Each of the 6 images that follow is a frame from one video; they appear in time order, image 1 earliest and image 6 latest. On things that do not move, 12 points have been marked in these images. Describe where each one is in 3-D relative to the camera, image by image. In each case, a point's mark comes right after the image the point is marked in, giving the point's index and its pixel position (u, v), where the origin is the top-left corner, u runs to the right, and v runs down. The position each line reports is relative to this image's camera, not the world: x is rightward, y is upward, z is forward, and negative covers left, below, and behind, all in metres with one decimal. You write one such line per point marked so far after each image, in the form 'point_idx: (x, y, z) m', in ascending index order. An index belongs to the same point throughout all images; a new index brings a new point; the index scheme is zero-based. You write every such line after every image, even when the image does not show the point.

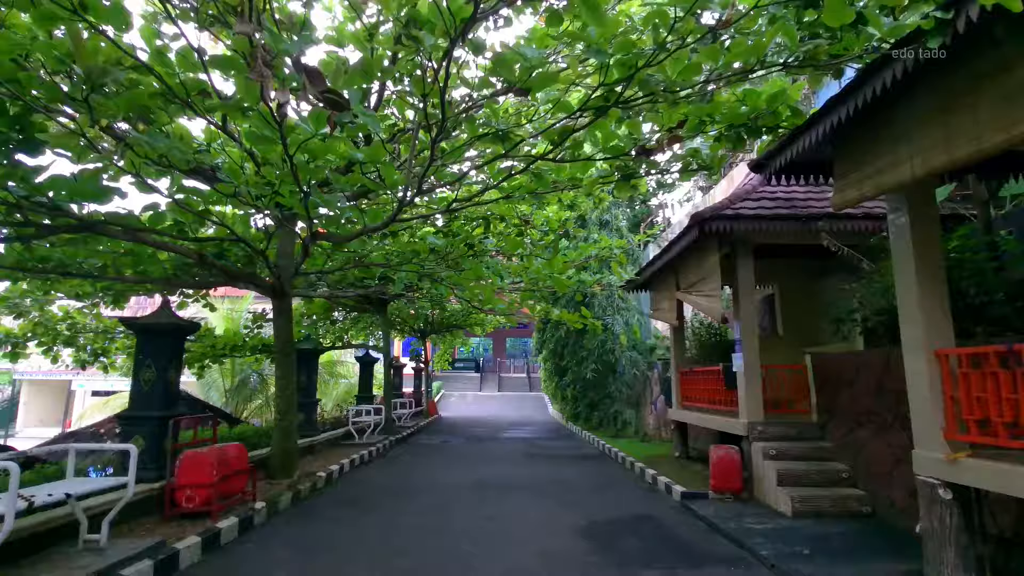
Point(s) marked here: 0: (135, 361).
0: (-3.4, -0.7, +5.3) m
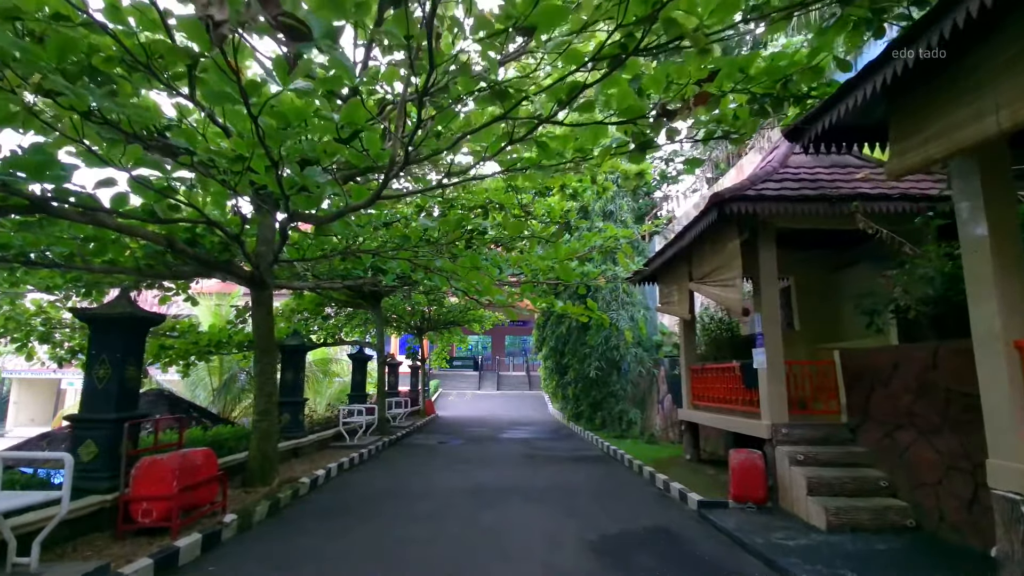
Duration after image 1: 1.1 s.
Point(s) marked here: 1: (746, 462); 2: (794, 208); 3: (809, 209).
0: (-3.4, -0.5, +4.7) m
1: (+2.2, -1.6, +5.5) m
2: (+2.7, +0.8, +5.6) m
3: (+2.8, +0.8, +5.6) m
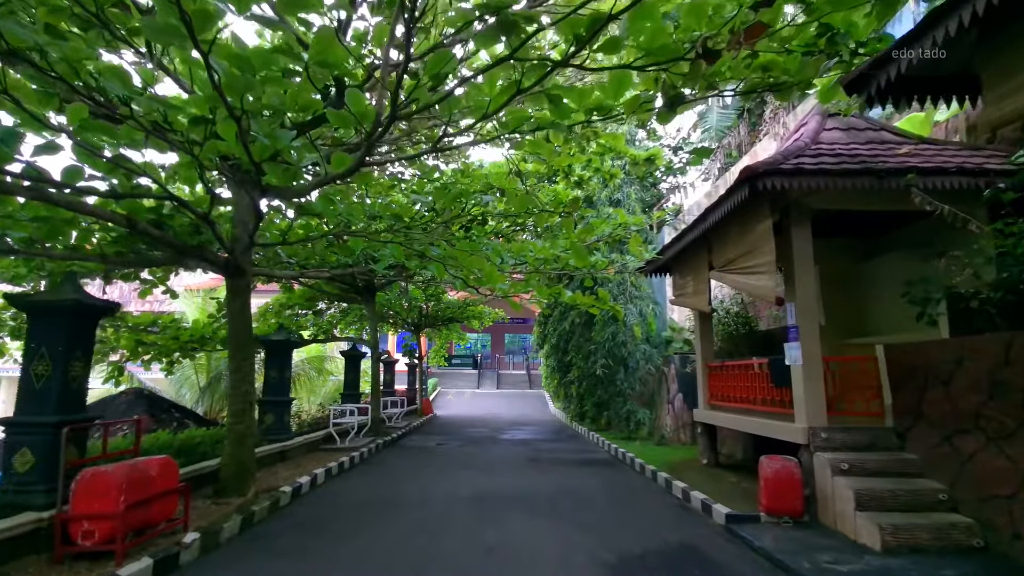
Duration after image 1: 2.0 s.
0: (-3.4, -0.4, +4.1) m
1: (+2.2, -1.5, +4.9) m
2: (+2.7, +0.9, +4.9) m
3: (+2.8, +0.9, +4.9) m
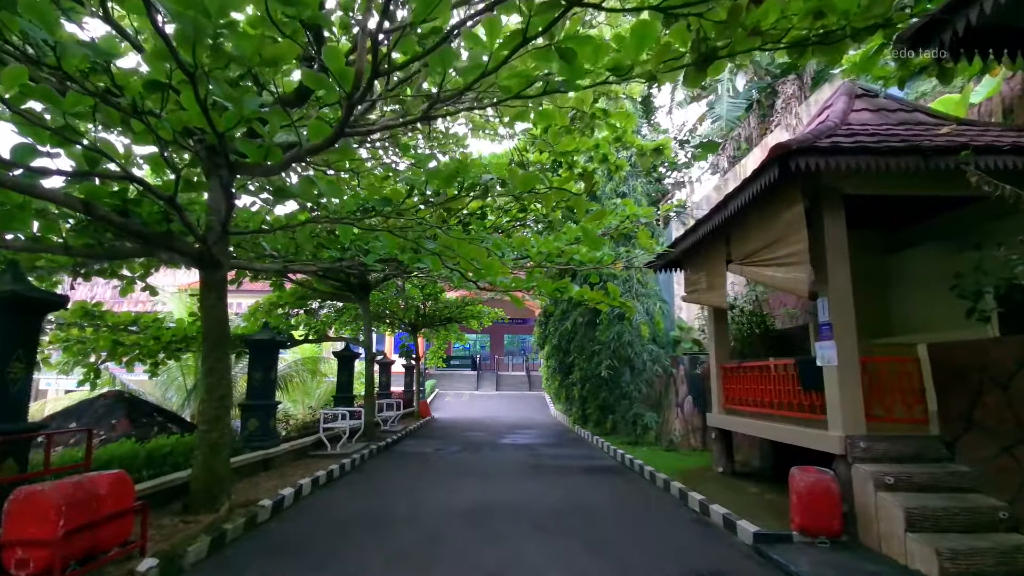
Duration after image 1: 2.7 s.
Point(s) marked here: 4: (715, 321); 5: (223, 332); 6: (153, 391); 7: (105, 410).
0: (-3.3, -0.4, +3.5) m
1: (+2.3, -1.5, +4.4) m
2: (+2.7, +0.9, +4.4) m
3: (+2.9, +0.9, +4.4) m
4: (+2.6, -0.4, +7.6) m
5: (-2.6, -0.4, +5.3) m
6: (-7.6, -2.2, +12.5) m
7: (-6.2, -1.9, +9.1) m
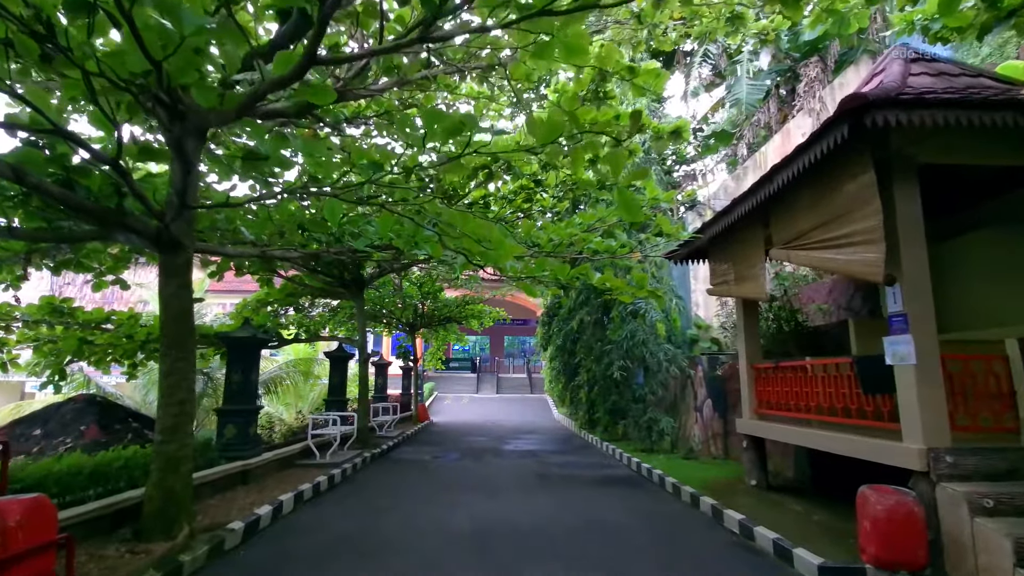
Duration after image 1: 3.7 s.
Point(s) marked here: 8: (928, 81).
0: (-3.2, -0.3, +2.8) m
1: (+2.4, -1.4, +3.6) m
2: (+2.8, +1.1, +3.7) m
3: (+3.0, +1.0, +3.7) m
4: (+2.7, -0.3, +6.8) m
5: (-2.5, -0.3, +4.5) m
6: (-7.5, -2.1, +11.7) m
7: (-6.2, -1.8, +8.3) m
8: (+3.6, +1.8, +5.1) m
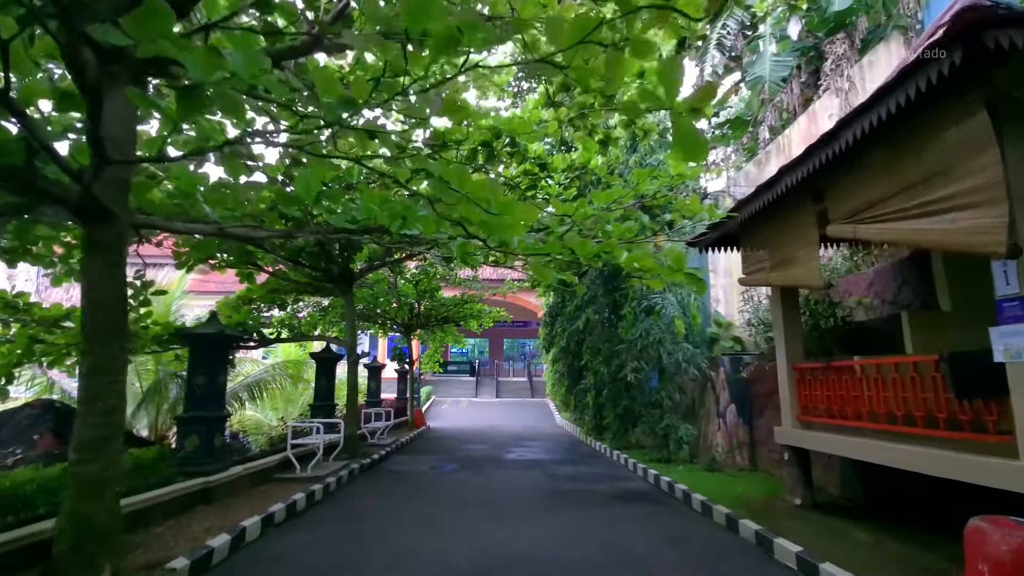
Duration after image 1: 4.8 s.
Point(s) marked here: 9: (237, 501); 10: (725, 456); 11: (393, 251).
0: (-3.2, -0.1, +1.9) m
1: (+2.4, -1.2, +2.8) m
2: (+2.9, +1.2, +2.8) m
3: (+3.0, +1.2, +2.8) m
4: (+2.7, -0.2, +6.0) m
5: (-2.4, -0.2, +3.6) m
6: (-7.5, -2.0, +10.8) m
7: (-6.1, -1.7, +7.4) m
8: (+3.7, +1.9, +4.3) m
9: (-2.7, -2.1, +5.8) m
10: (+3.0, -2.3, +8.2) m
11: (-1.4, +0.4, +6.7) m
